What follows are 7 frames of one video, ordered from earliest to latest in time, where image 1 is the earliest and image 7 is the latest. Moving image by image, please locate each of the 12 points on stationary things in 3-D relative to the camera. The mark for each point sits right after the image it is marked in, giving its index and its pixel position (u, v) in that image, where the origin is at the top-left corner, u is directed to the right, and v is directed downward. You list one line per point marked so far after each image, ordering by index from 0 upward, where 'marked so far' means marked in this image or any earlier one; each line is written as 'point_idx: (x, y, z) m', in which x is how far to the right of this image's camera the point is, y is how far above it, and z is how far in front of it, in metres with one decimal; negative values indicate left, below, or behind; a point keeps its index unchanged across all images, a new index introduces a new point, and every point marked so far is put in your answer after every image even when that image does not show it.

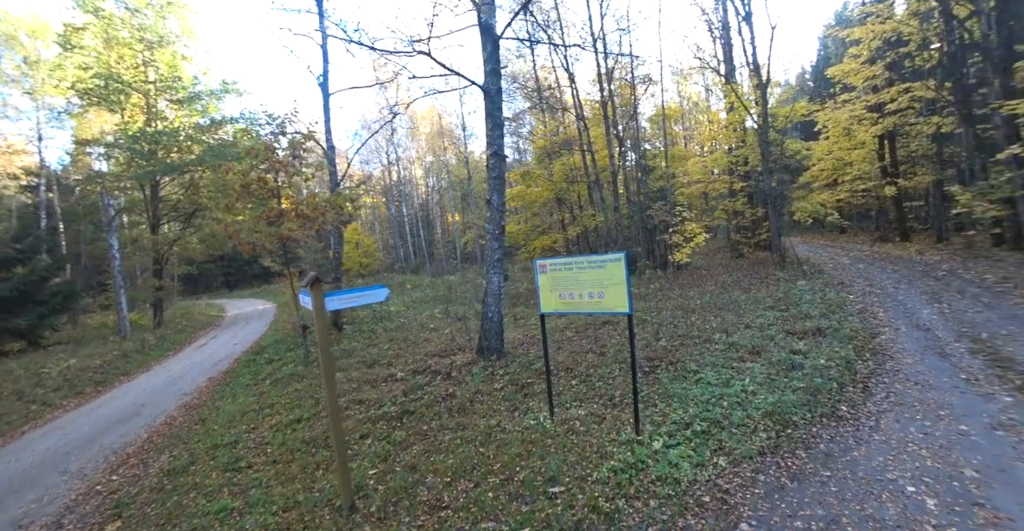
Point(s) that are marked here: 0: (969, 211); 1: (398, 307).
0: (+19.9, +2.4, +18.0) m
1: (-5.6, -2.0, +20.0) m
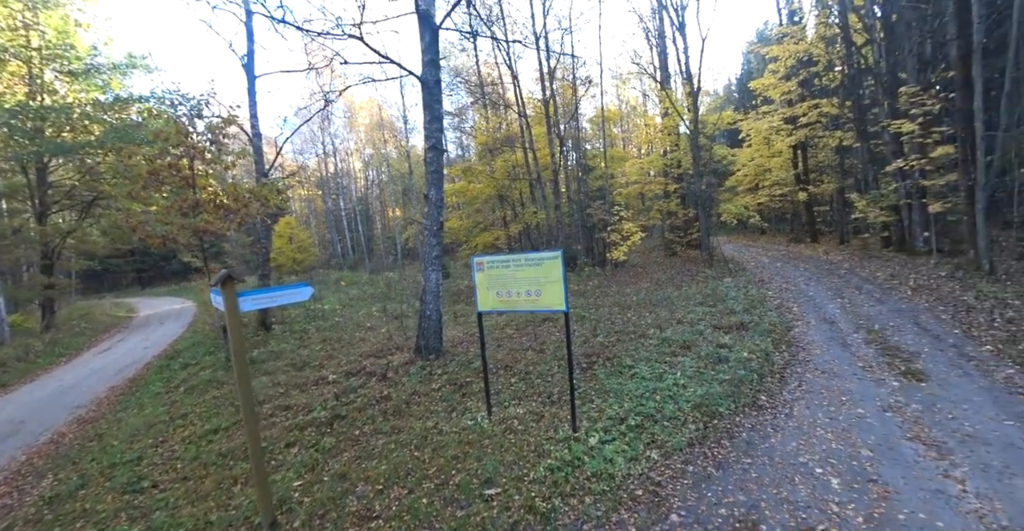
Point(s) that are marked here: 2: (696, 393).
0: (+17.3, +2.4, +20.3) m
1: (-8.2, -1.8, +18.9) m
2: (+3.0, -2.1, +6.8) m
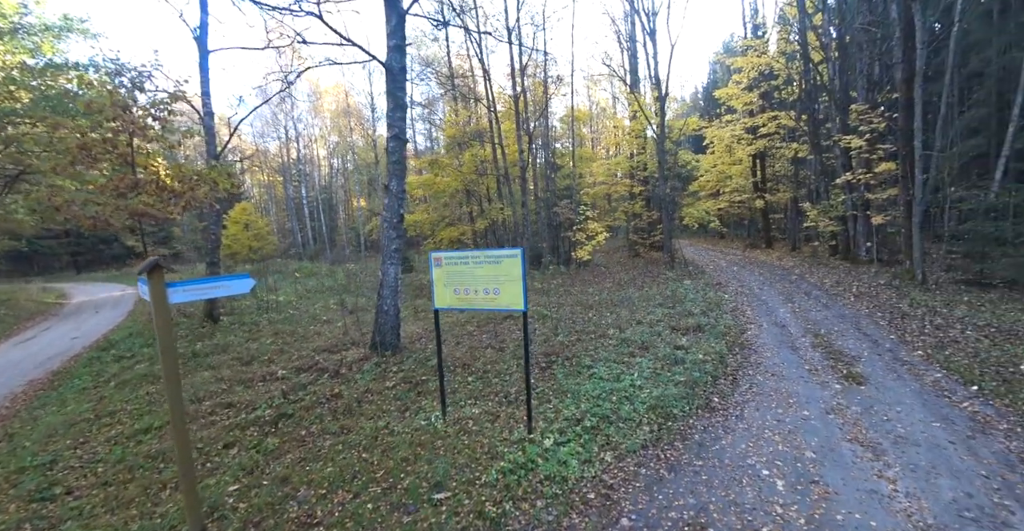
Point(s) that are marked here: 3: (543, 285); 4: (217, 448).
0: (+15.6, +2.1, +21.4) m
1: (-9.8, -1.4, +18.1) m
2: (+2.3, -2.1, +6.8) m
3: (+1.3, -0.8, +17.0) m
4: (-4.6, -2.9, +6.5) m
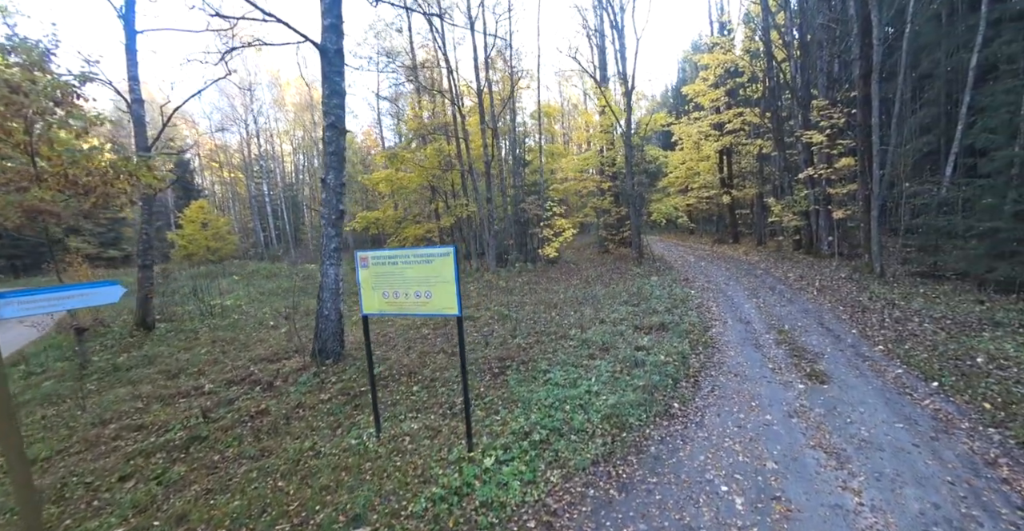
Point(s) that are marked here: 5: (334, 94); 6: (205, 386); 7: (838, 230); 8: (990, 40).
0: (+13.9, +2.4, +21.6) m
1: (-11.3, -1.5, +16.9) m
2: (+1.5, -2.1, +6.3) m
3: (-0.2, -0.7, +16.4) m
4: (-5.4, -2.9, +5.6) m
5: (-3.5, +3.4, +8.2) m
6: (-6.2, -2.5, +8.4) m
7: (+14.5, +1.6, +18.5) m
8: (+21.3, +9.9, +18.5) m
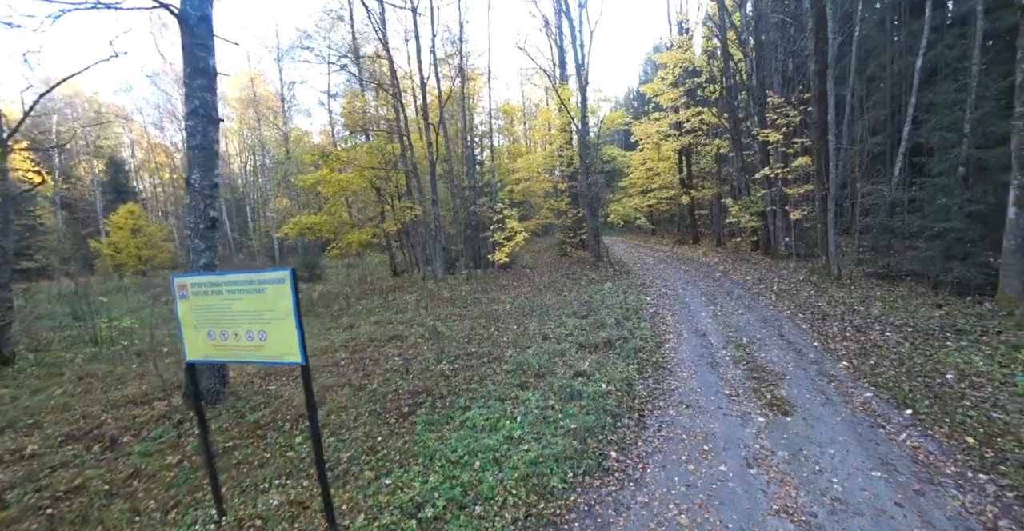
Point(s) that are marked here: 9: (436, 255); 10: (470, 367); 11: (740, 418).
0: (+11.5, +2.3, +21.1) m
1: (-13.2, -1.9, +14.7) m
2: (+0.2, -2.3, +5.1) m
3: (-2.1, -1.0, +15.0) m
4: (-6.6, -3.2, +3.8) m
5: (-5.0, +3.1, +6.6) m
6: (-7.6, -2.8, +6.6) m
7: (+12.3, +1.5, +18.1) m
8: (+18.9, +10.0, +18.6) m
9: (-3.5, +0.5, +18.8) m
10: (-0.8, -2.0, +8.2) m
11: (+3.2, -2.1, +5.8) m
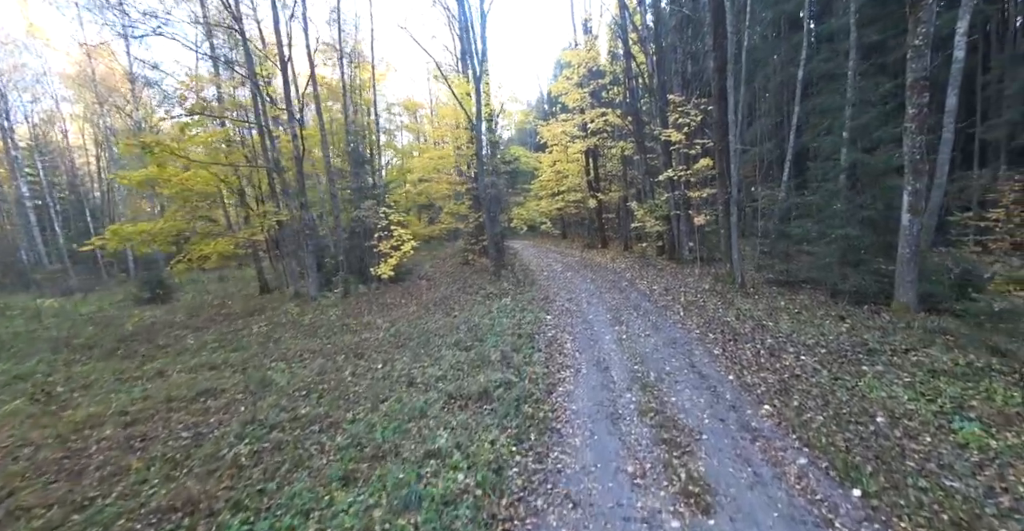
0: (+6.5, +2.1, +20.7) m
1: (-16.5, -2.7, +9.8) m
2: (-1.5, -2.7, +2.8) m
3: (-5.6, -1.6, +12.1) m
4: (-7.9, -3.8, +0.3) m
5: (-7.0, +2.6, +3.4) m
6: (-9.4, -3.4, +2.8) m
7: (+7.9, +1.3, +17.8) m
8: (+14.1, +9.9, +19.6) m
9: (-7.7, -0.1, +15.7) m
10: (-3.1, -2.4, +5.6) m
11: (+1.3, -2.5, +4.0) m
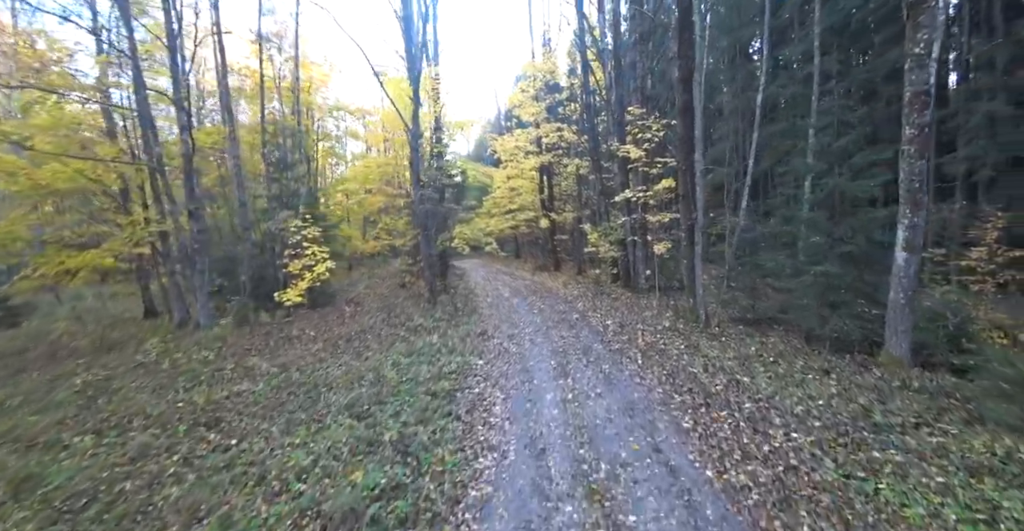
0: (+4.0, +0.8, +19.2) m
1: (-17.9, -3.0, +5.9) m
2: (-2.3, -3.1, +0.4) m
3: (-7.4, -2.2, +9.3) m
4: (-8.5, -3.9, -2.7) m
5: (-7.8, +2.4, +0.7) m
6: (-10.2, -3.6, -0.3) m
7: (+5.6, +0.2, +16.4) m
8: (+11.8, +8.5, +19.2) m
9: (-9.7, -0.8, +12.7) m
10: (-4.2, -2.8, +3.1) m
11: (+0.4, -2.9, +2.0) m
